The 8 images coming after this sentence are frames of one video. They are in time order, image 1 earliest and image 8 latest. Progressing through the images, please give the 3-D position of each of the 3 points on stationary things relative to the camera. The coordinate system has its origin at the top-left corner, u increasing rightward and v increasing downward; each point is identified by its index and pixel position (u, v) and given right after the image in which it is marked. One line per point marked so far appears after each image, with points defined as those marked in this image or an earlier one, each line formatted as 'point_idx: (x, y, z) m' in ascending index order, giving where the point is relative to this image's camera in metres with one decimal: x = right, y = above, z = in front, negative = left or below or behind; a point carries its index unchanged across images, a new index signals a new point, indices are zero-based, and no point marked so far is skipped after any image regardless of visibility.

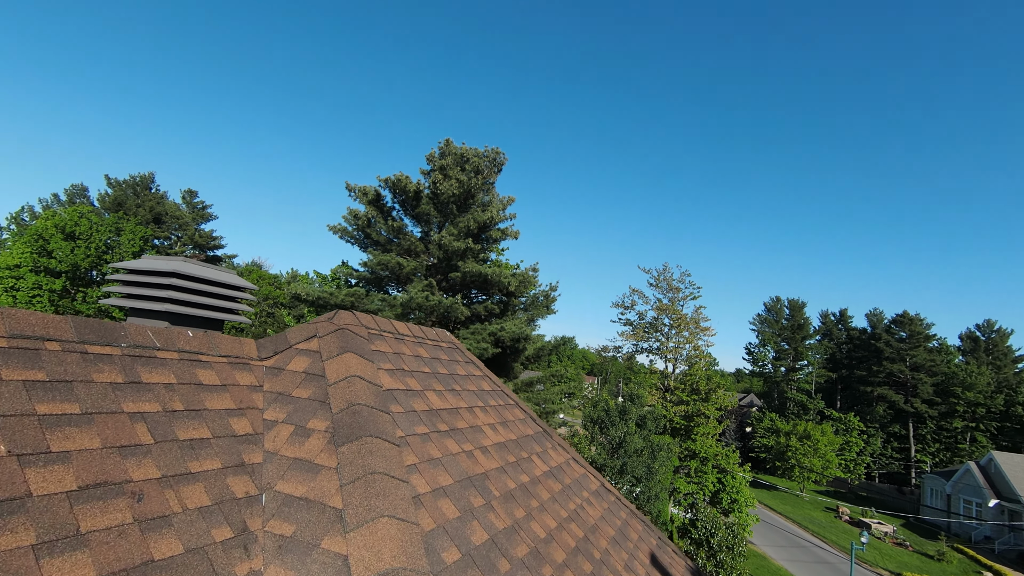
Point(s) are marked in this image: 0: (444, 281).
0: (-2.3, +0.2, +17.5) m
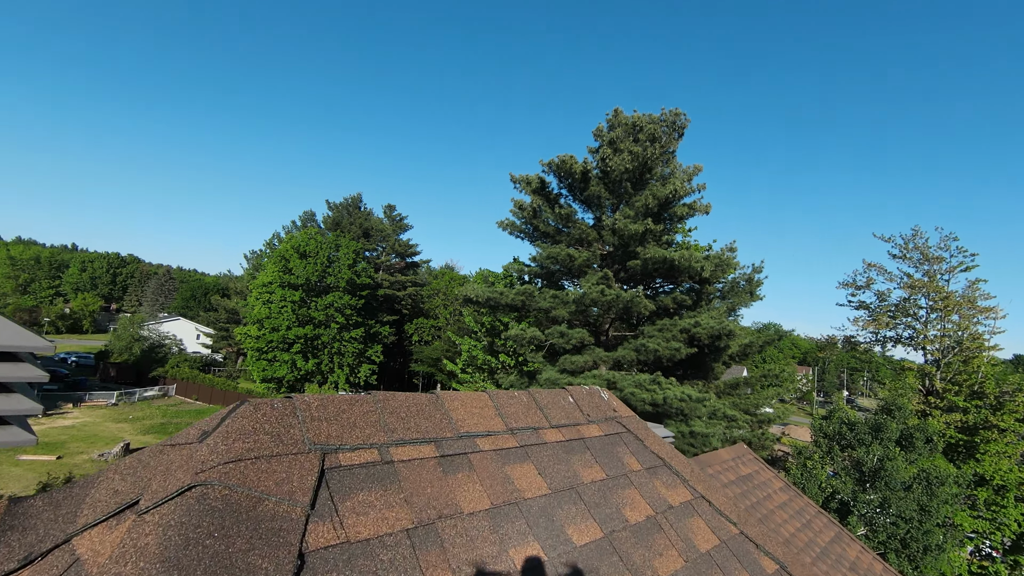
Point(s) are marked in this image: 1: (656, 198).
0: (+3.3, +0.5, +15.3) m
1: (+4.0, +2.5, +14.3) m
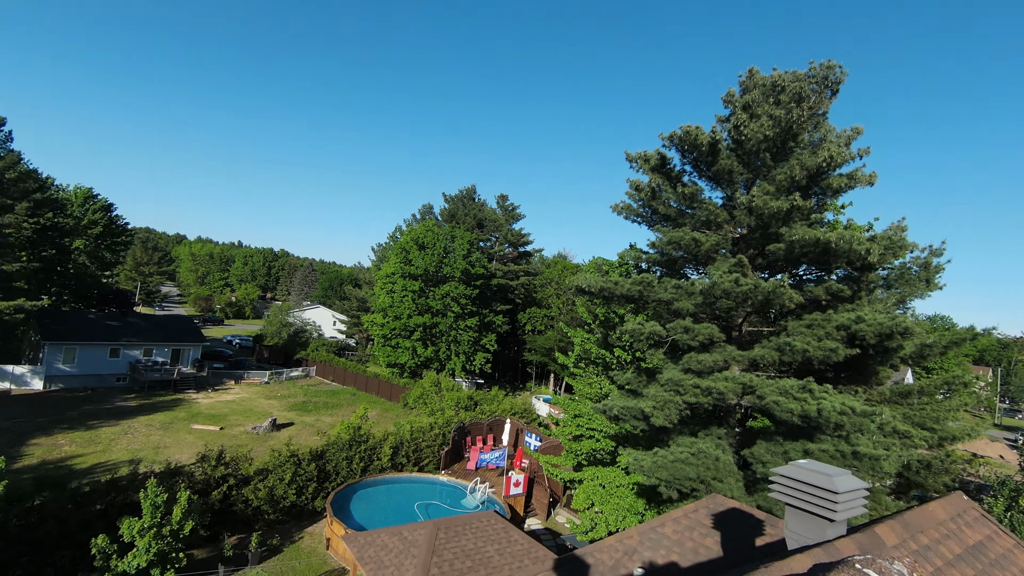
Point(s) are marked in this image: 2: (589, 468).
0: (+6.4, +0.8, +13.2) m
1: (+6.8, +2.8, +12.0) m
2: (+2.6, -6.0, +16.9) m
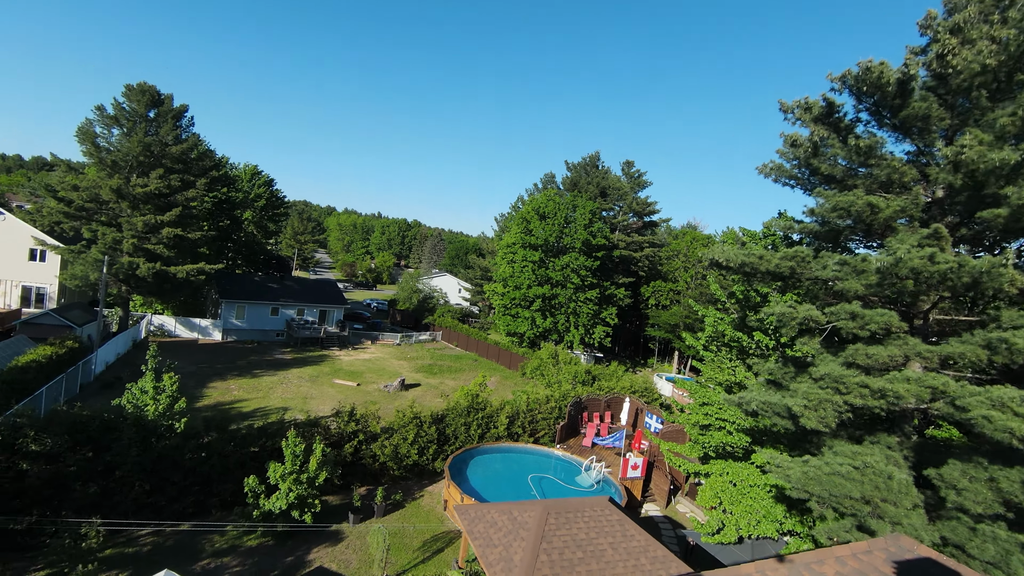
0: (+9.1, +1.2, +10.3) m
1: (+9.3, +3.1, +8.9) m
2: (+6.2, -5.2, +15.3) m
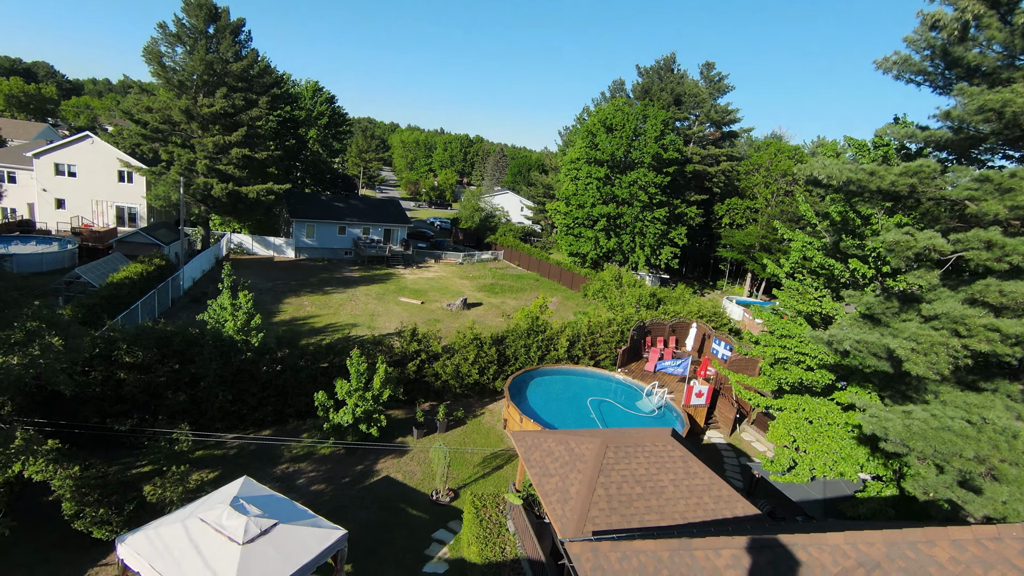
0: (+10.1, +2.5, +8.0) m
1: (+10.2, +4.1, +6.3) m
2: (+7.9, -3.1, +14.2) m
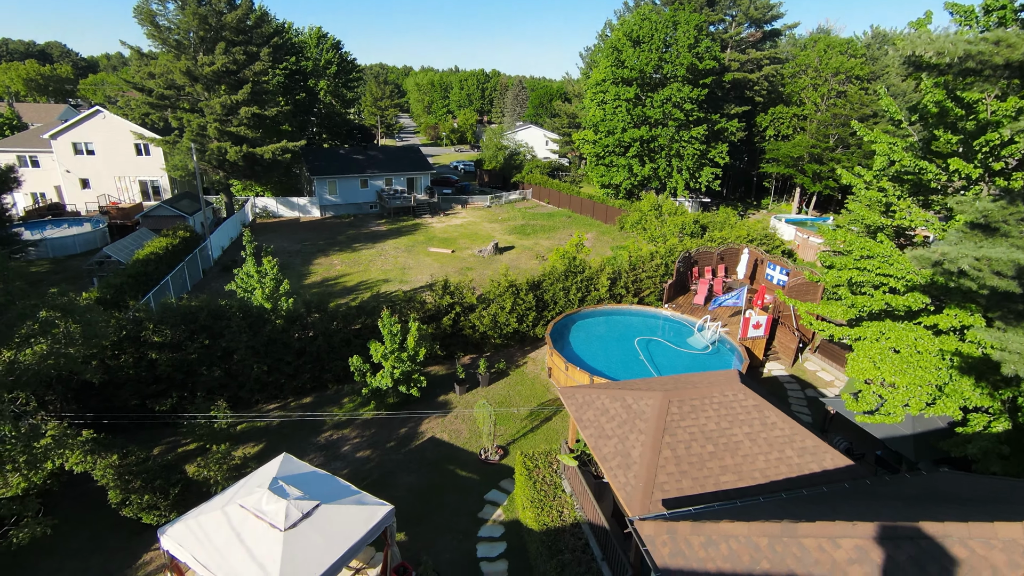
0: (+10.3, +4.0, +5.6) m
1: (+10.1, +5.4, +3.7) m
2: (+8.9, -0.9, +12.5) m
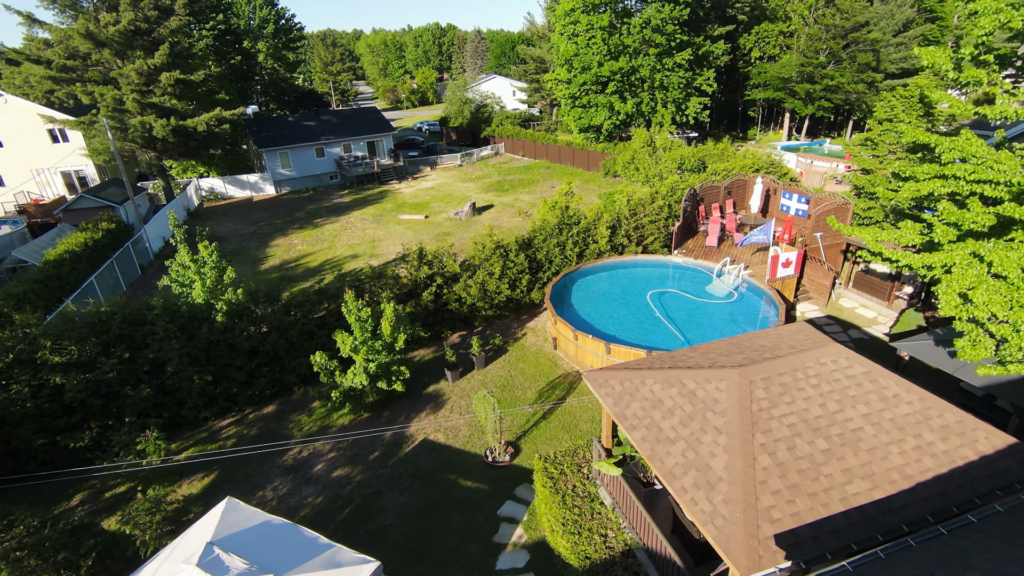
0: (+10.0, +5.3, +2.7) m
1: (+9.7, +6.6, +0.7) m
2: (+8.9, +0.8, +9.9) m
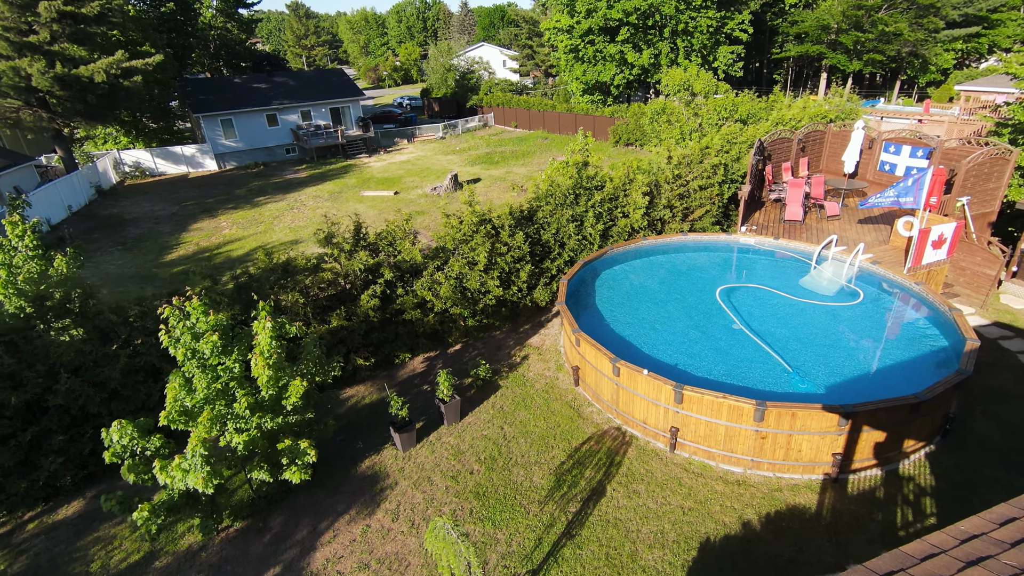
0: (+10.1, +5.2, -3.4) m
1: (+9.8, +6.4, -5.4) m
2: (+8.8, +0.8, +3.9) m
